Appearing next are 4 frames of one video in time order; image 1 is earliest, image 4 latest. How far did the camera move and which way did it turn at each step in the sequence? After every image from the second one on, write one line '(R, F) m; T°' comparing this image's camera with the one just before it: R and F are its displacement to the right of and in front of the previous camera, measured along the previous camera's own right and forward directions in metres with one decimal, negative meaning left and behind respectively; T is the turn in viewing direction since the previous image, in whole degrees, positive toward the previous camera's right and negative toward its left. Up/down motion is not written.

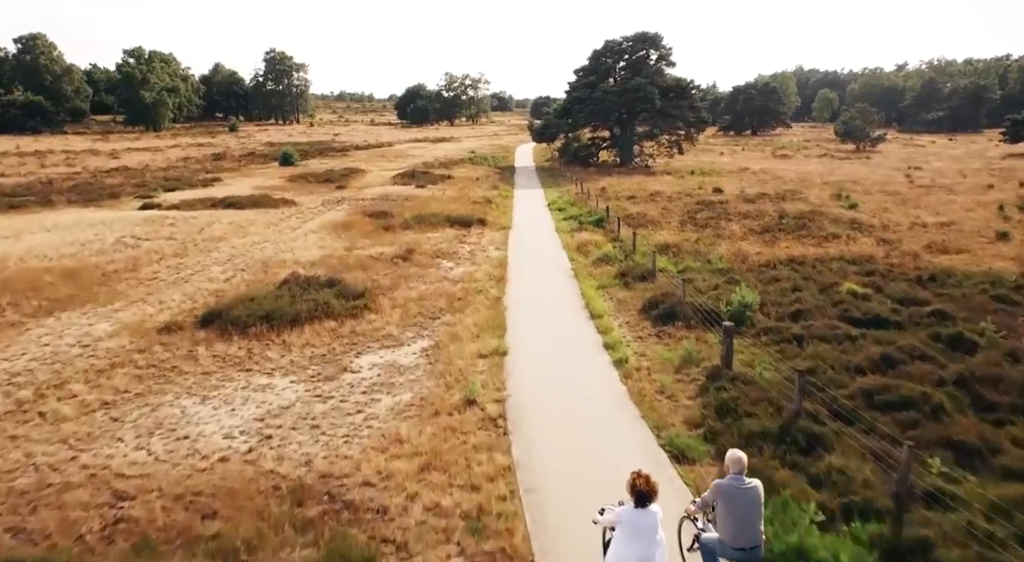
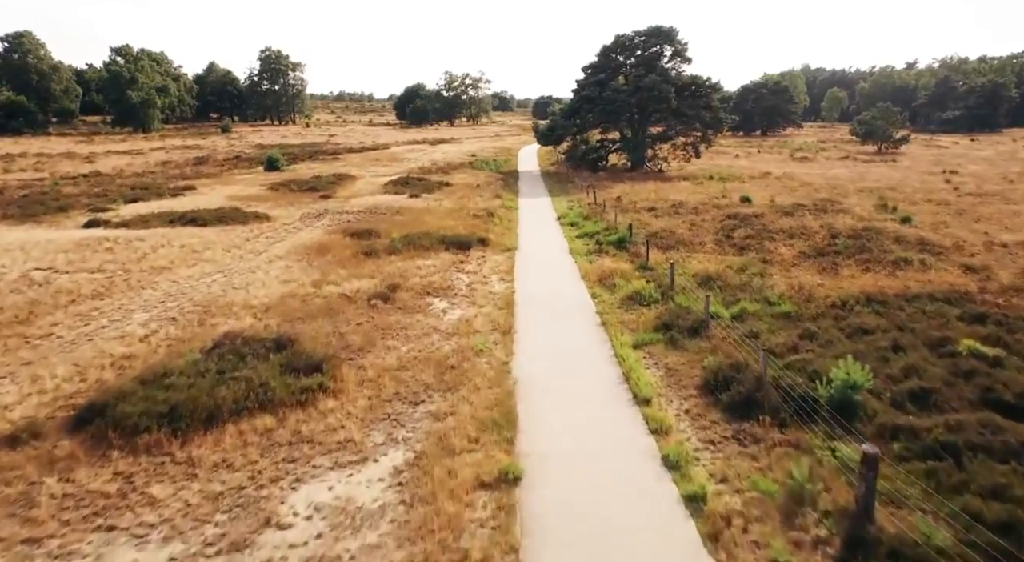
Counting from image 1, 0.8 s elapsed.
(-0.2, +4.6) m; 0°
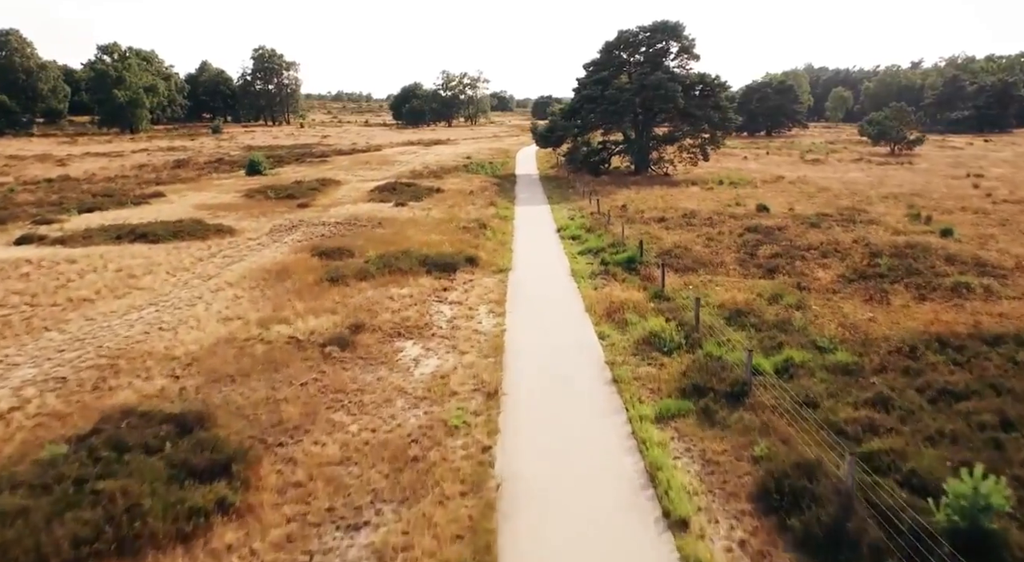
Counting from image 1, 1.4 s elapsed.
(+0.3, +3.5) m; 0°
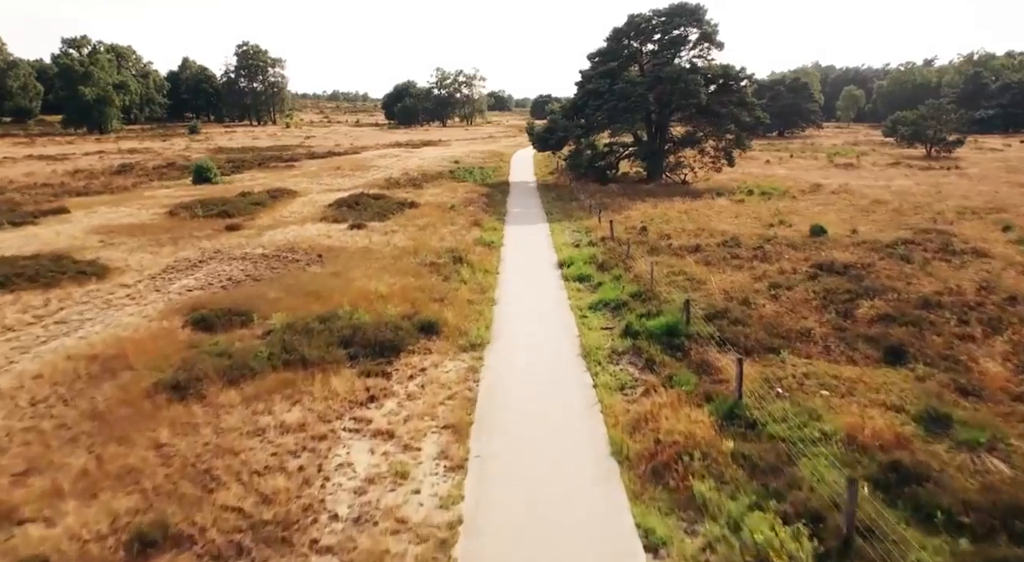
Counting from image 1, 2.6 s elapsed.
(+0.5, +8.2) m; 0°
